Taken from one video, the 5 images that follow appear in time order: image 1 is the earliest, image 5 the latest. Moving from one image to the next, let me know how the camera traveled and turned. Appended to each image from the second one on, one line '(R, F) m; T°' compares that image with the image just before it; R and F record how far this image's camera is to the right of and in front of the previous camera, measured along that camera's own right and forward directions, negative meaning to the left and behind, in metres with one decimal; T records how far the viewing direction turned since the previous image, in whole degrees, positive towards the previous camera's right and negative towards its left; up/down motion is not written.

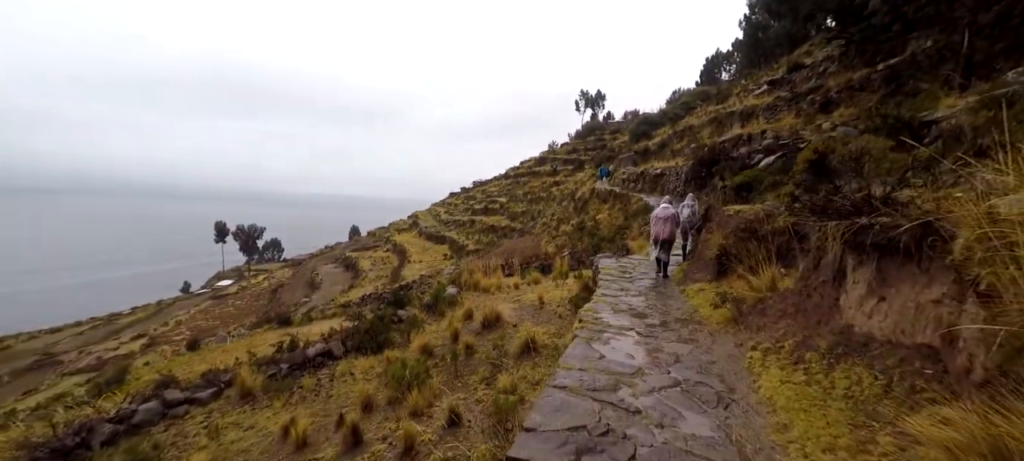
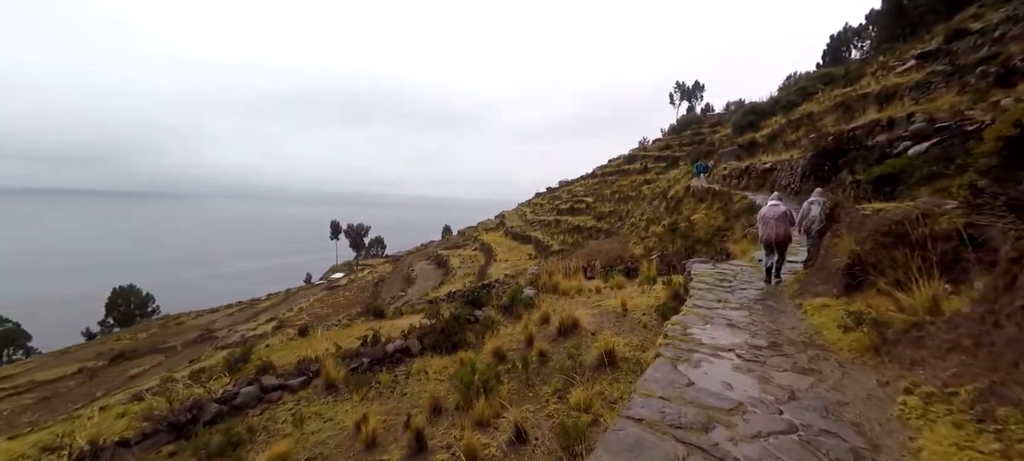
(+0.2, +0.7) m; -12°
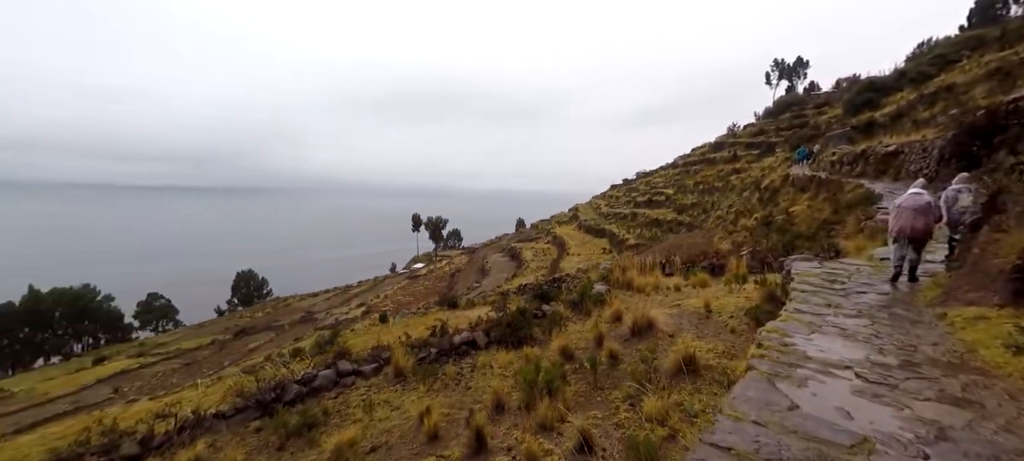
(+0.1, +0.5) m; -10°
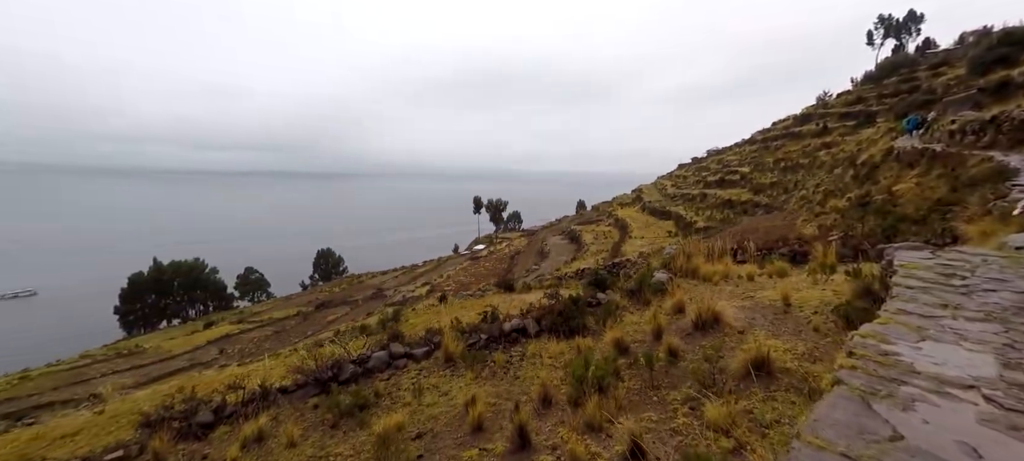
(+0.2, +0.5) m; -8°
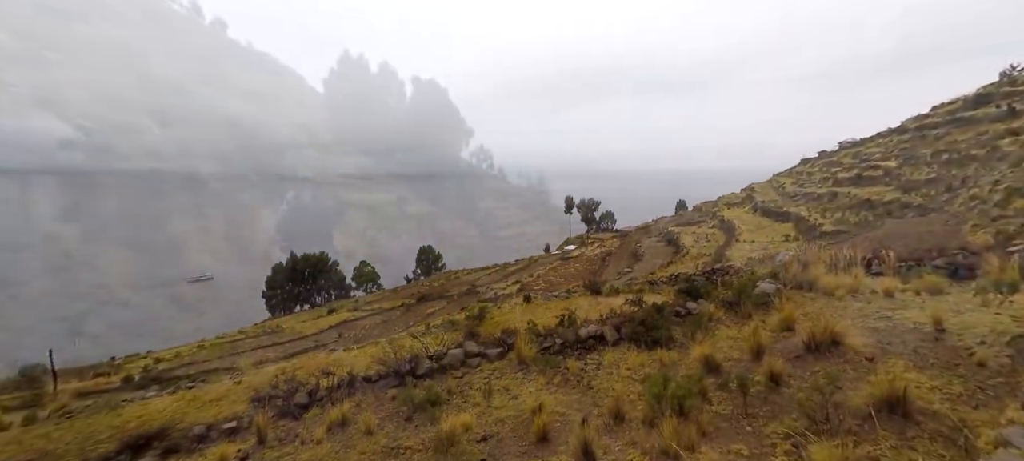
(+0.4, +0.4) m; -12°
